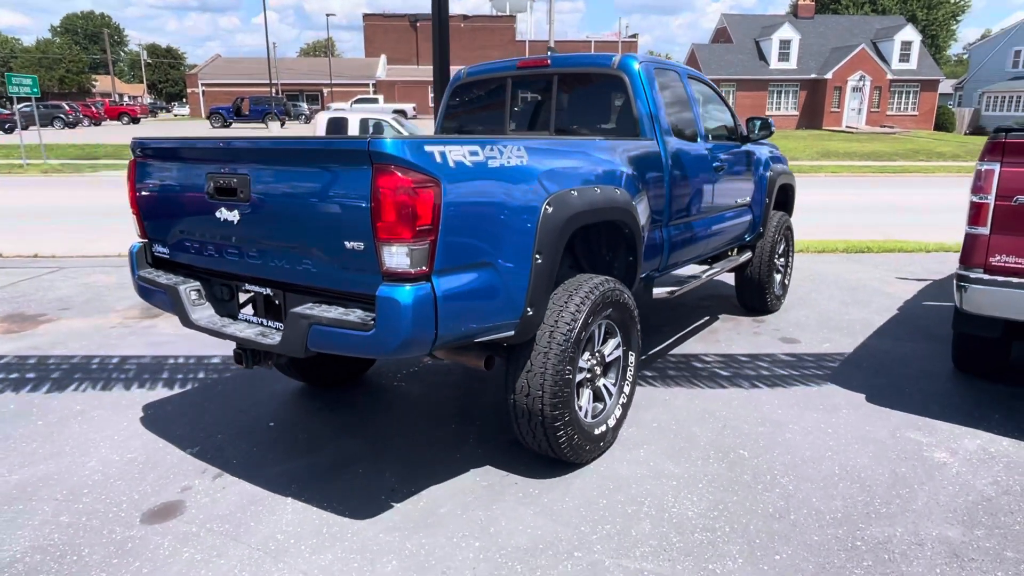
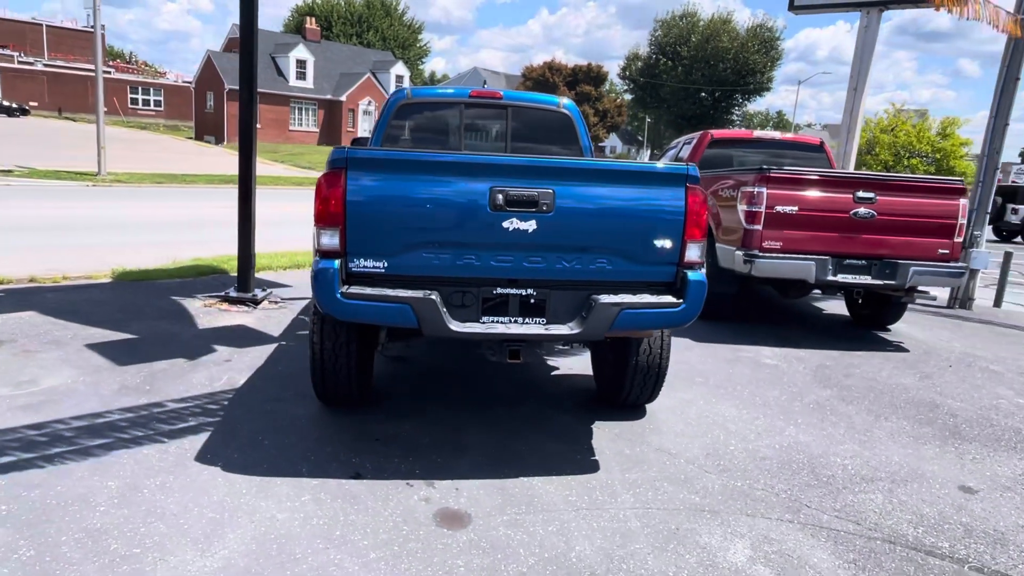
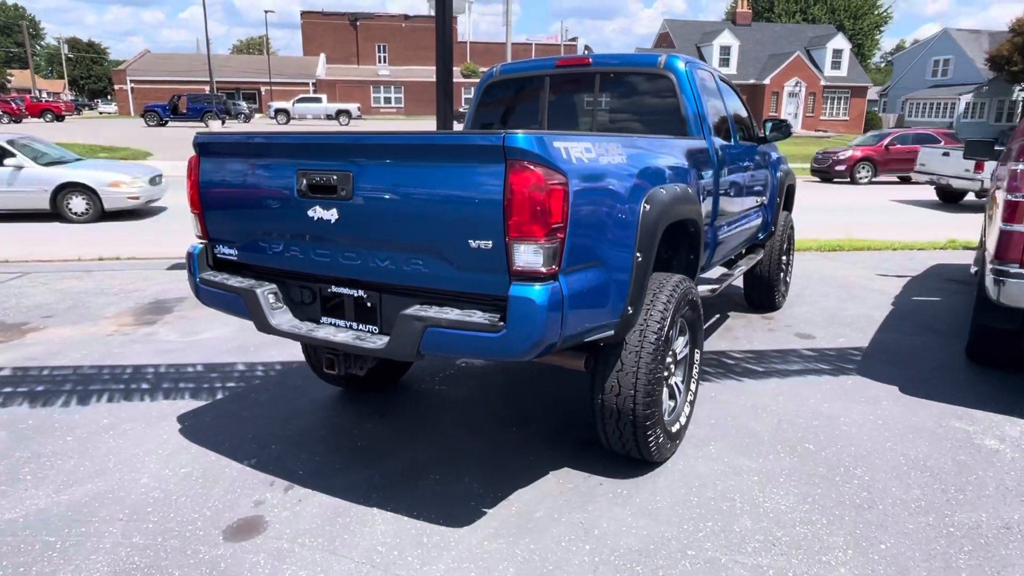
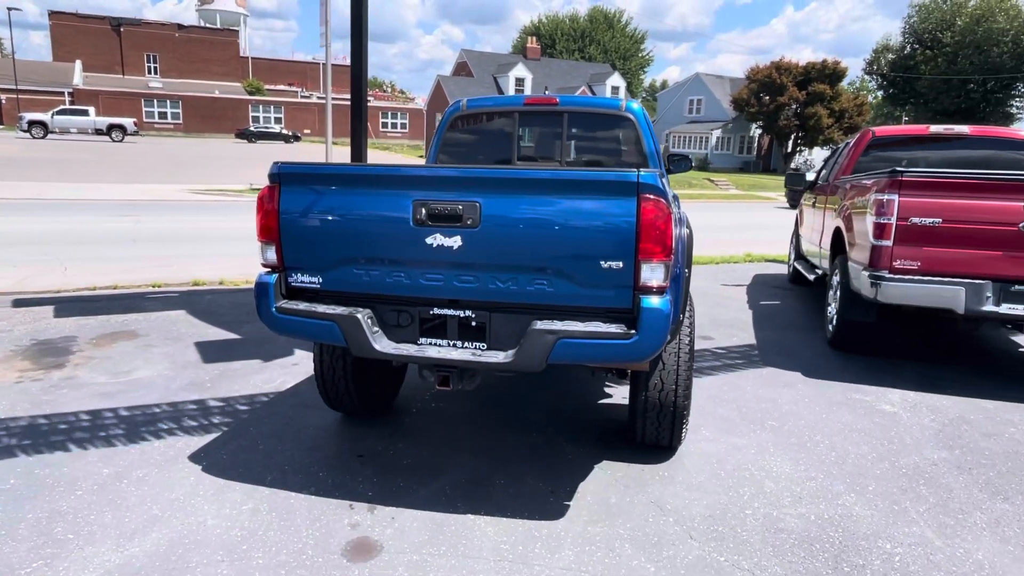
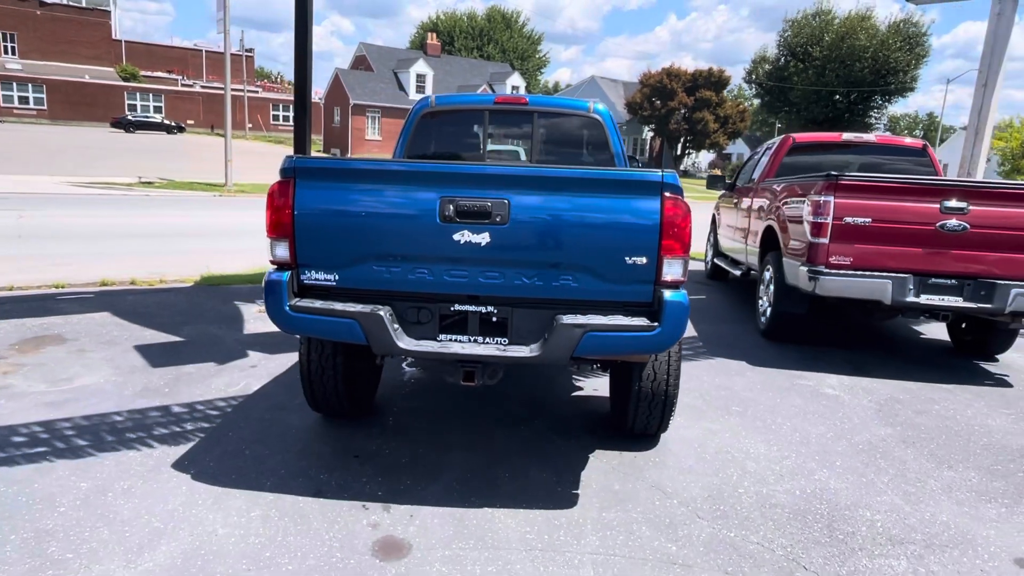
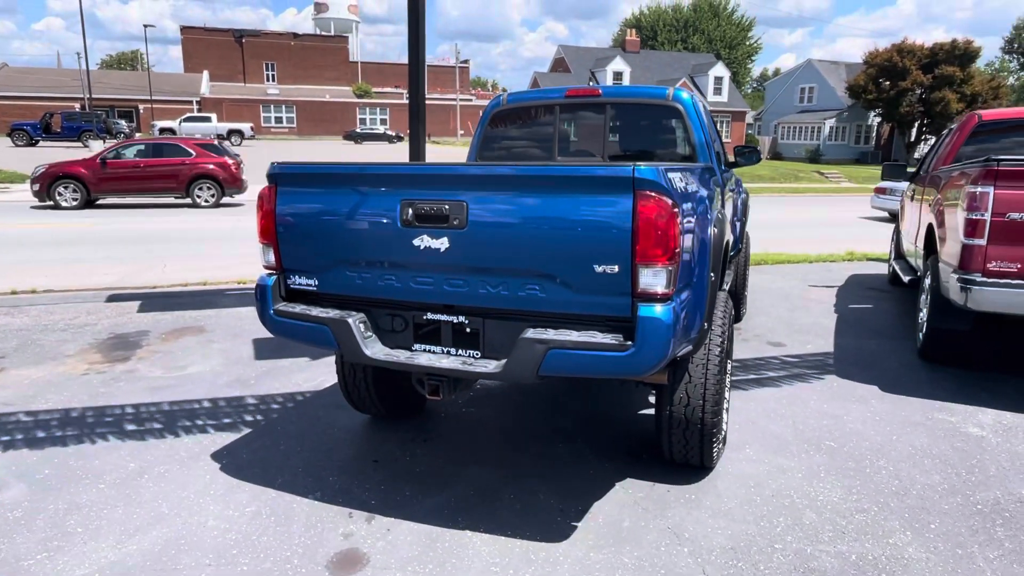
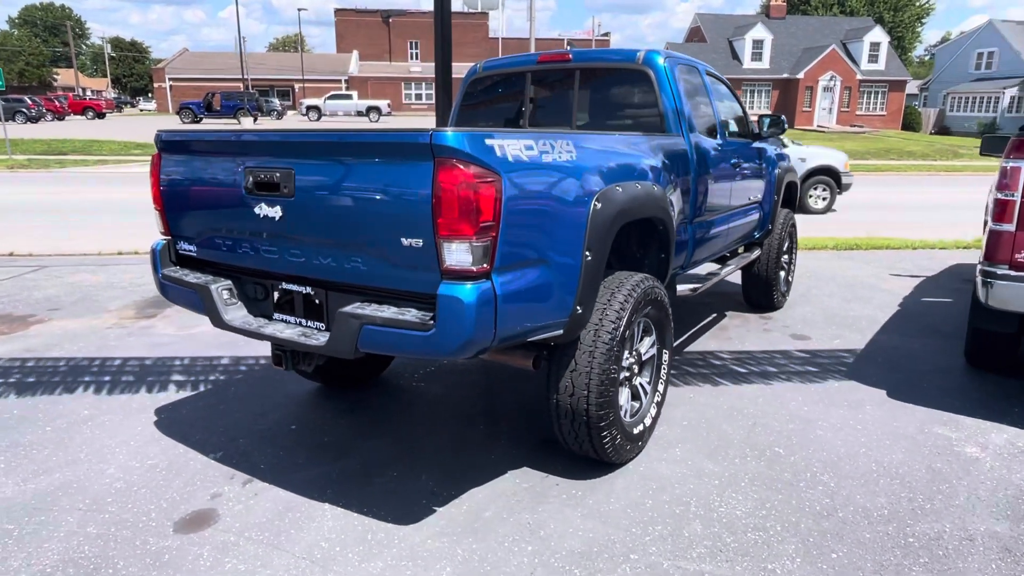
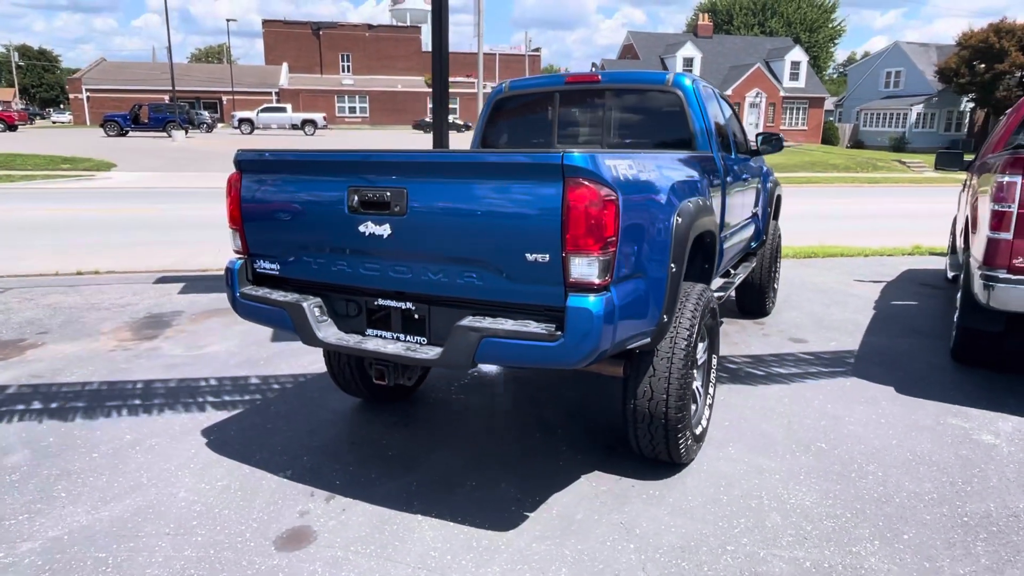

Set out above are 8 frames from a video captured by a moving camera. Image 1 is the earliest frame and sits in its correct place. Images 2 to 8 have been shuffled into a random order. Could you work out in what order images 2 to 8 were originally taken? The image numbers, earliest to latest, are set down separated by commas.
7, 3, 8, 6, 4, 5, 2
